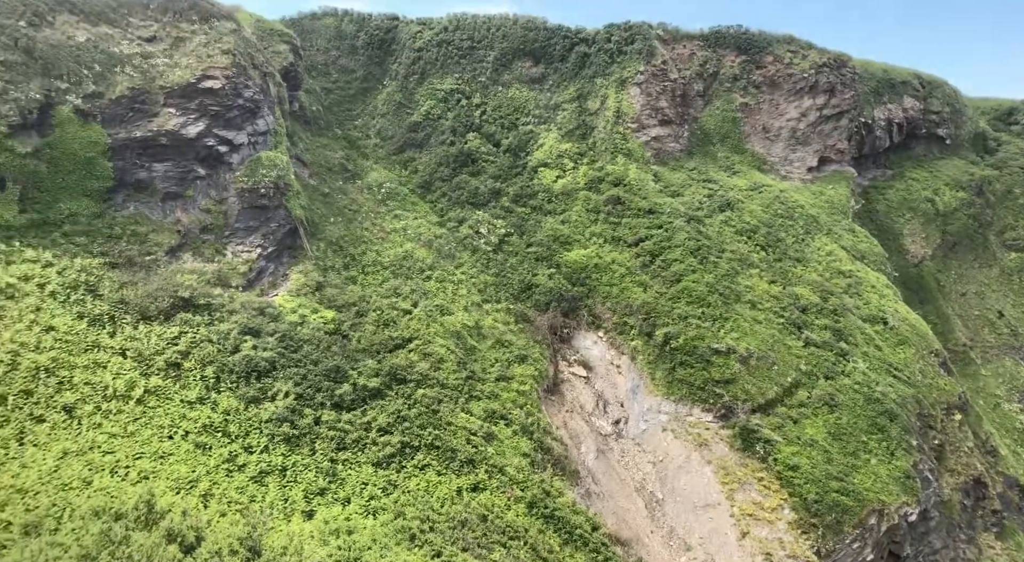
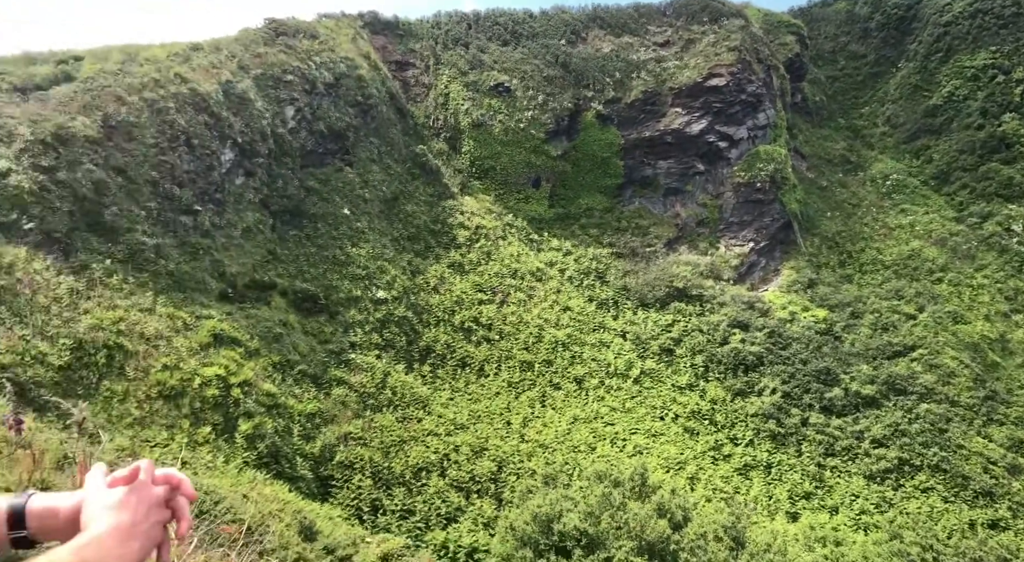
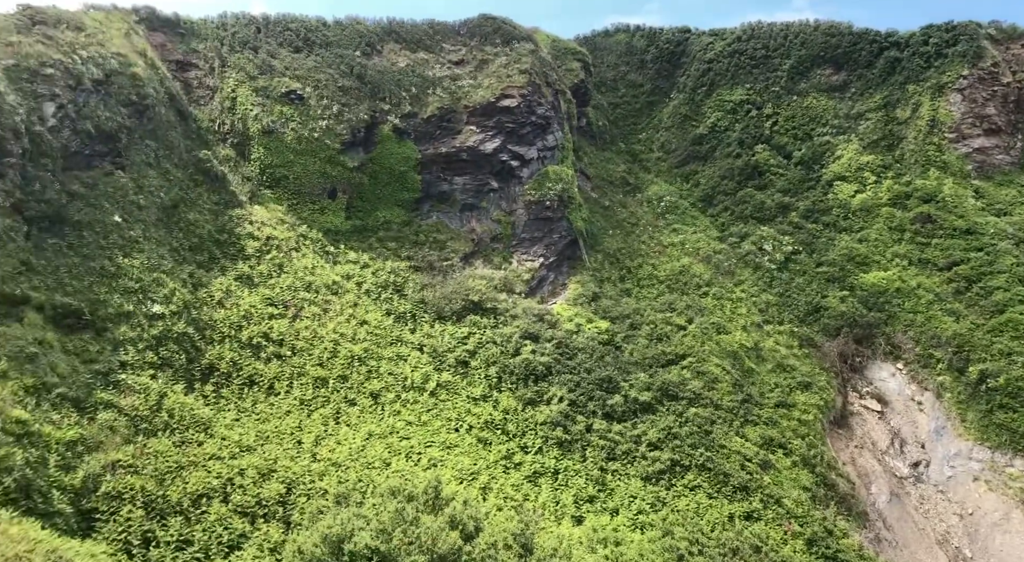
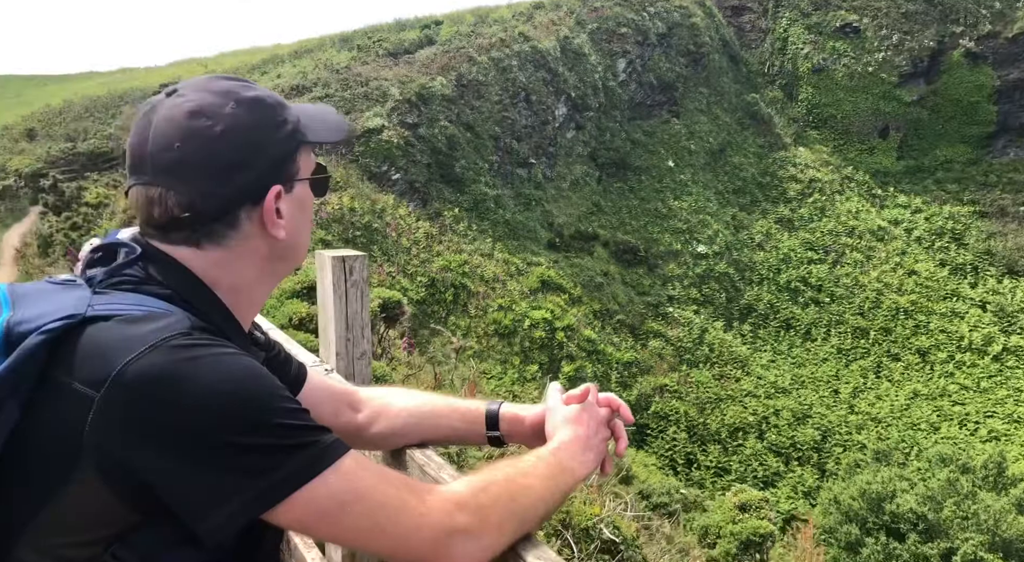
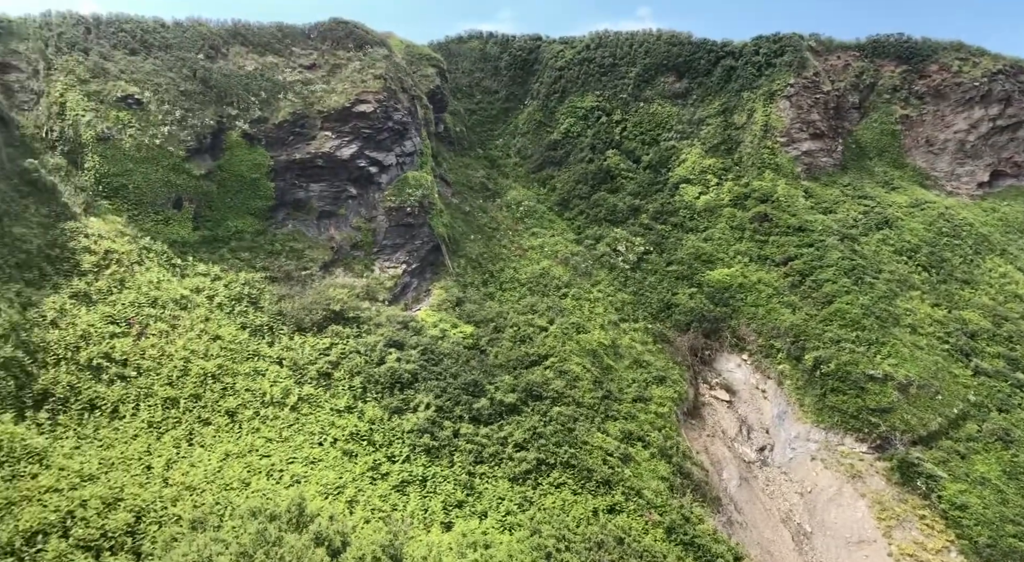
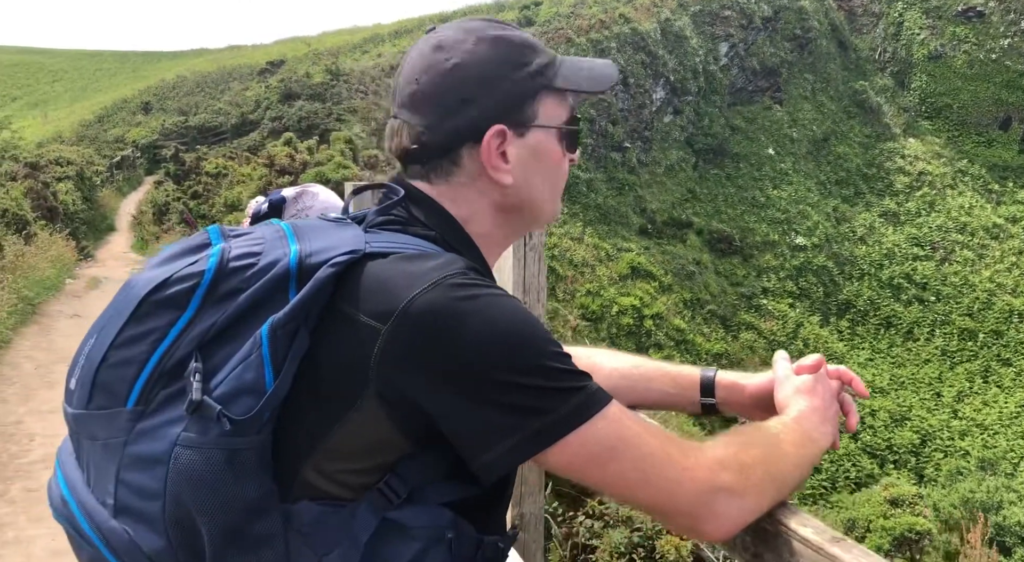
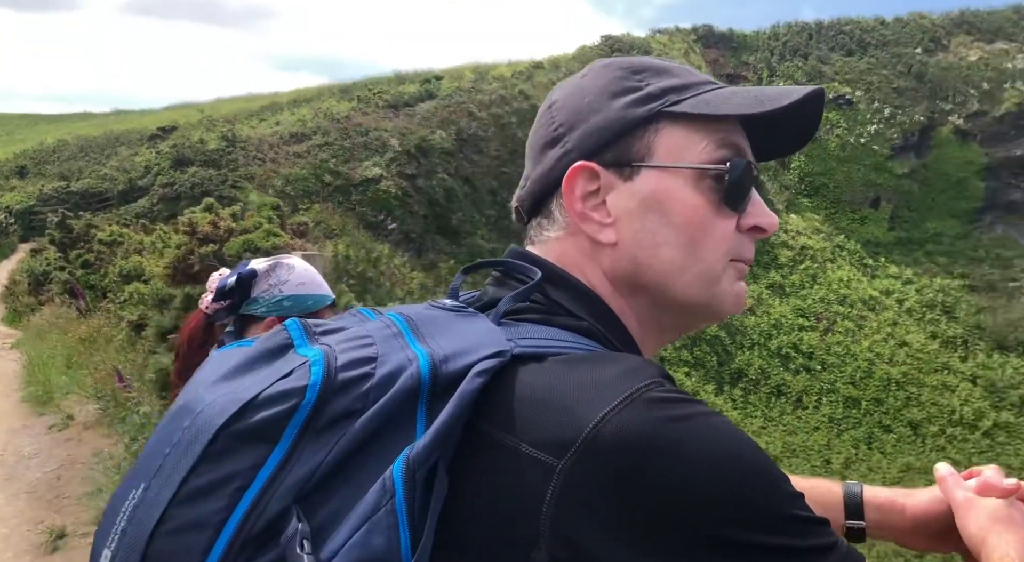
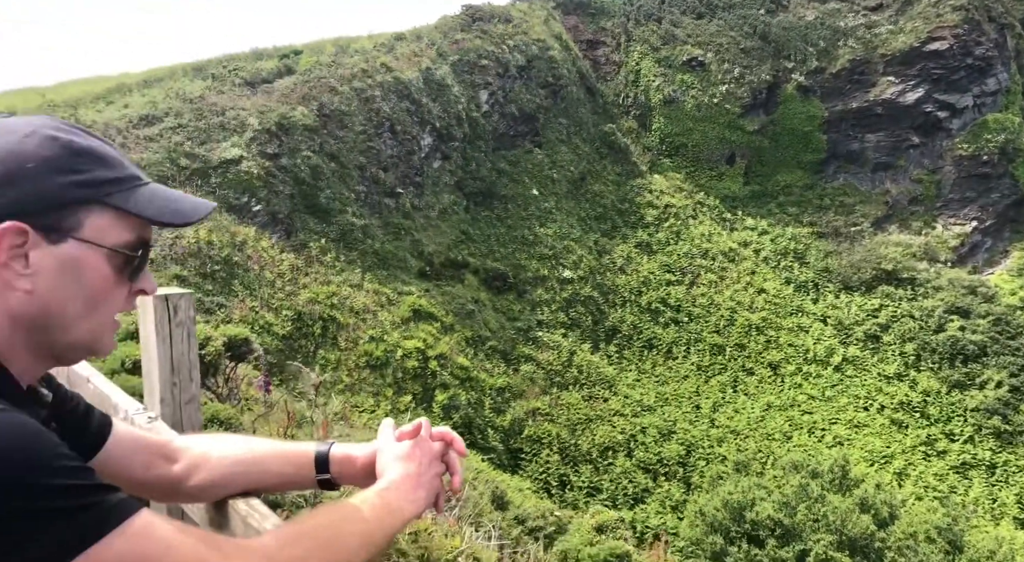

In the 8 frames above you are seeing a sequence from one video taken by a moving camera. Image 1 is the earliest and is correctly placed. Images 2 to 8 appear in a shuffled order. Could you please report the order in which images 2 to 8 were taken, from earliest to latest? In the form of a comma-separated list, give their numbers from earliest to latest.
5, 3, 2, 8, 4, 6, 7
